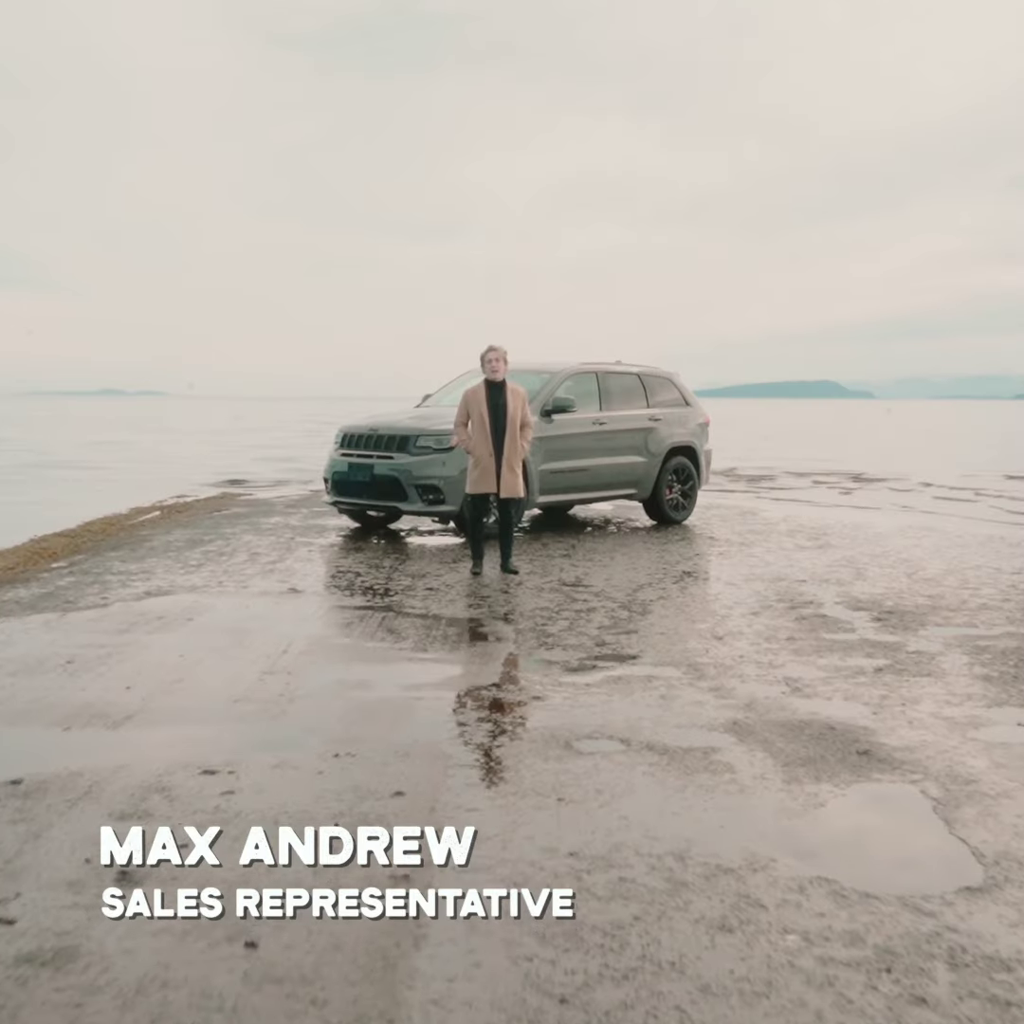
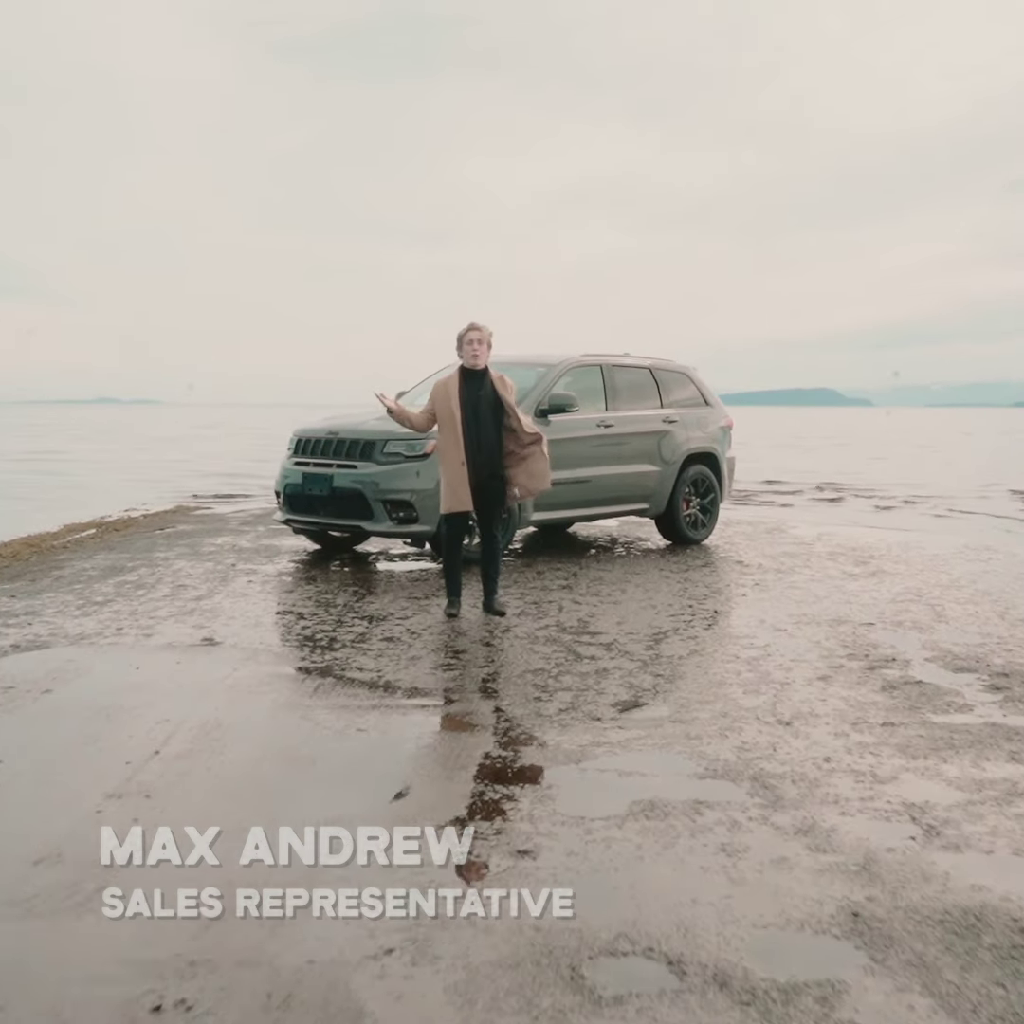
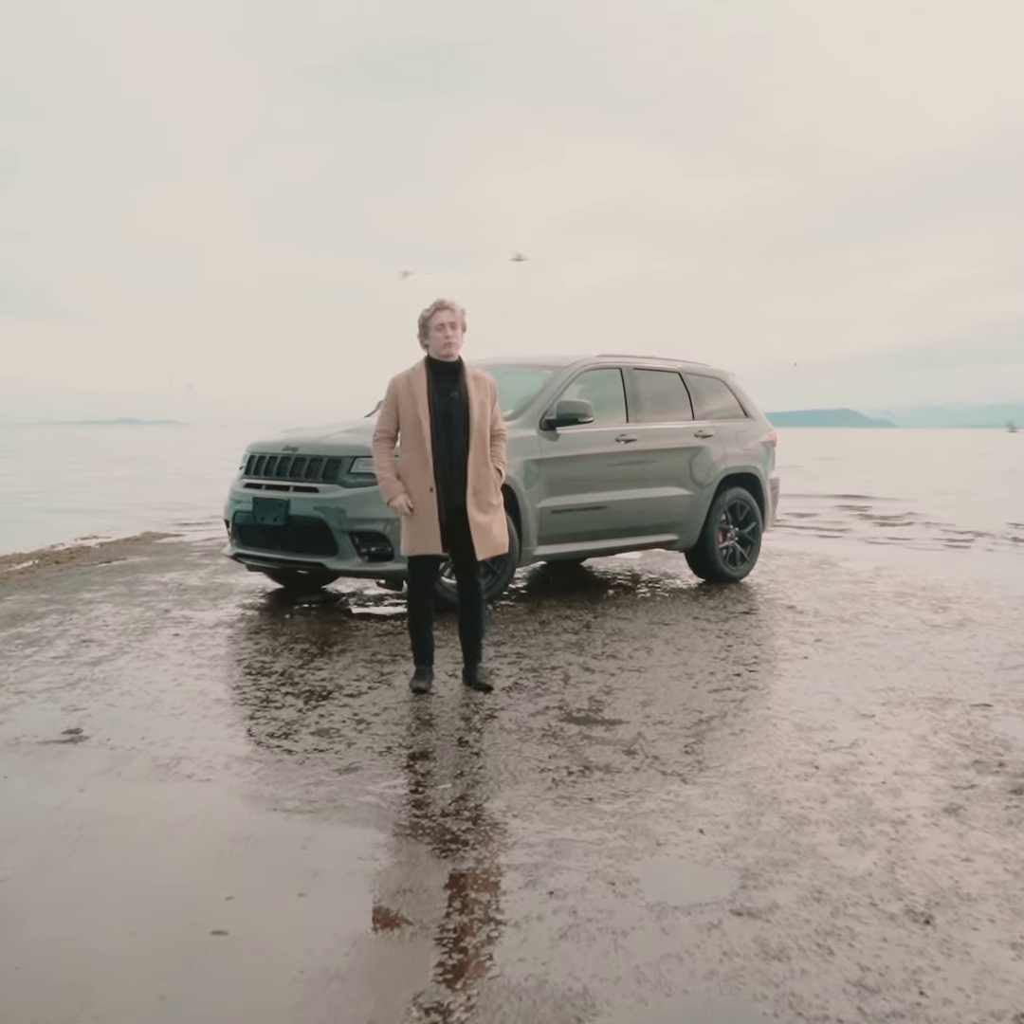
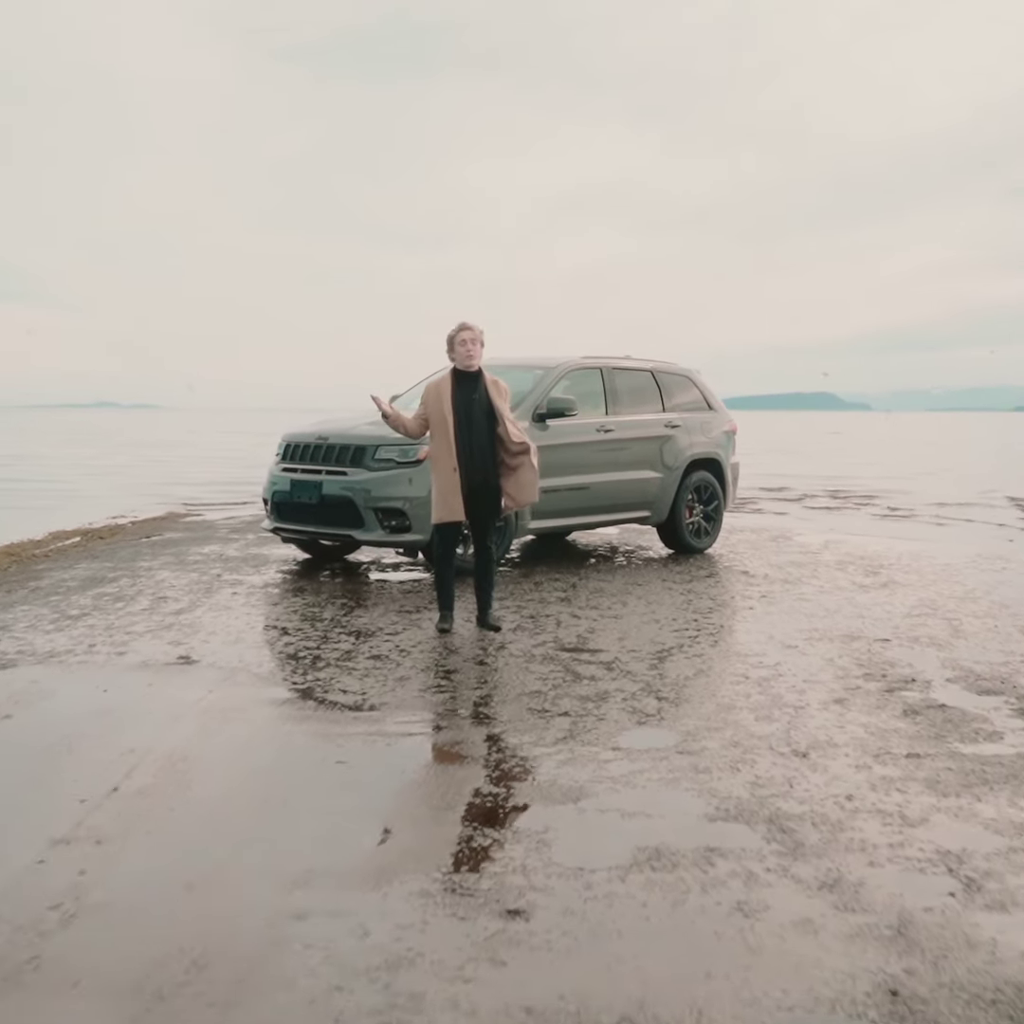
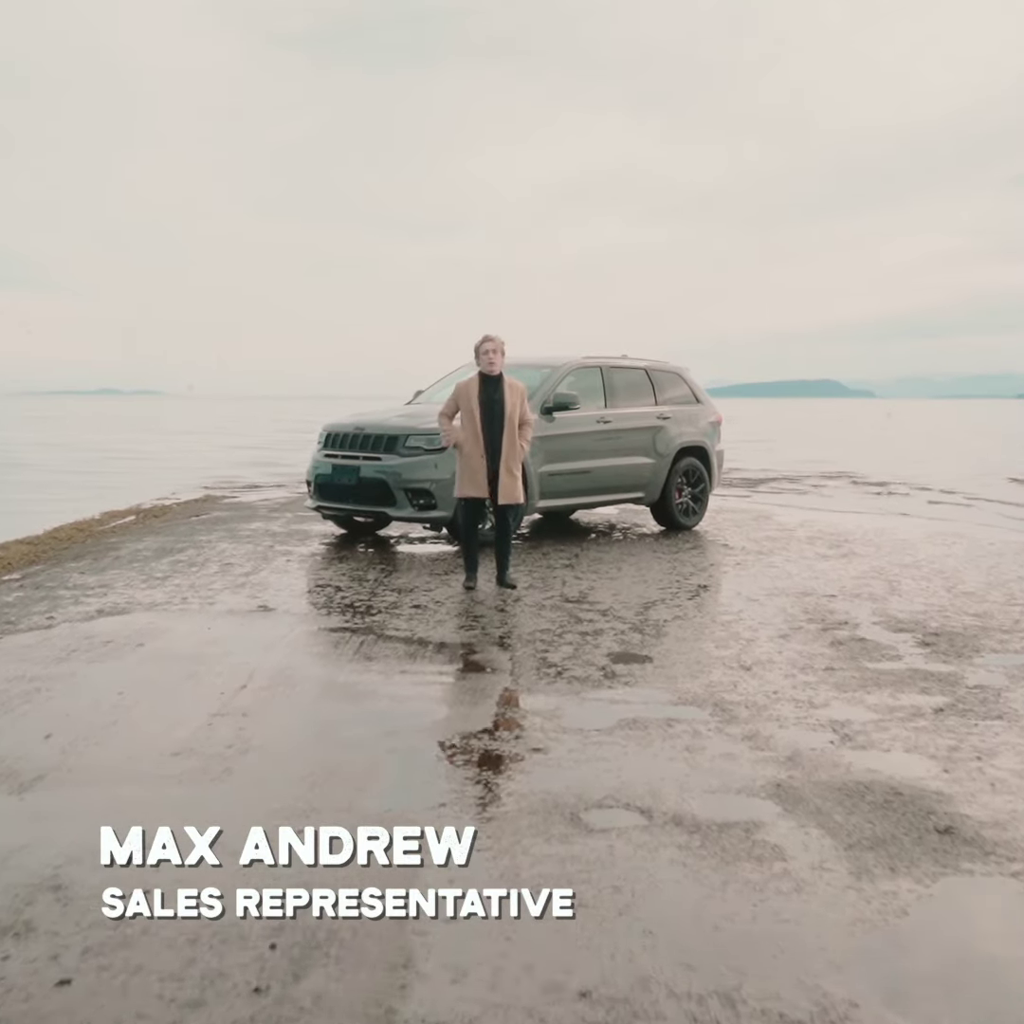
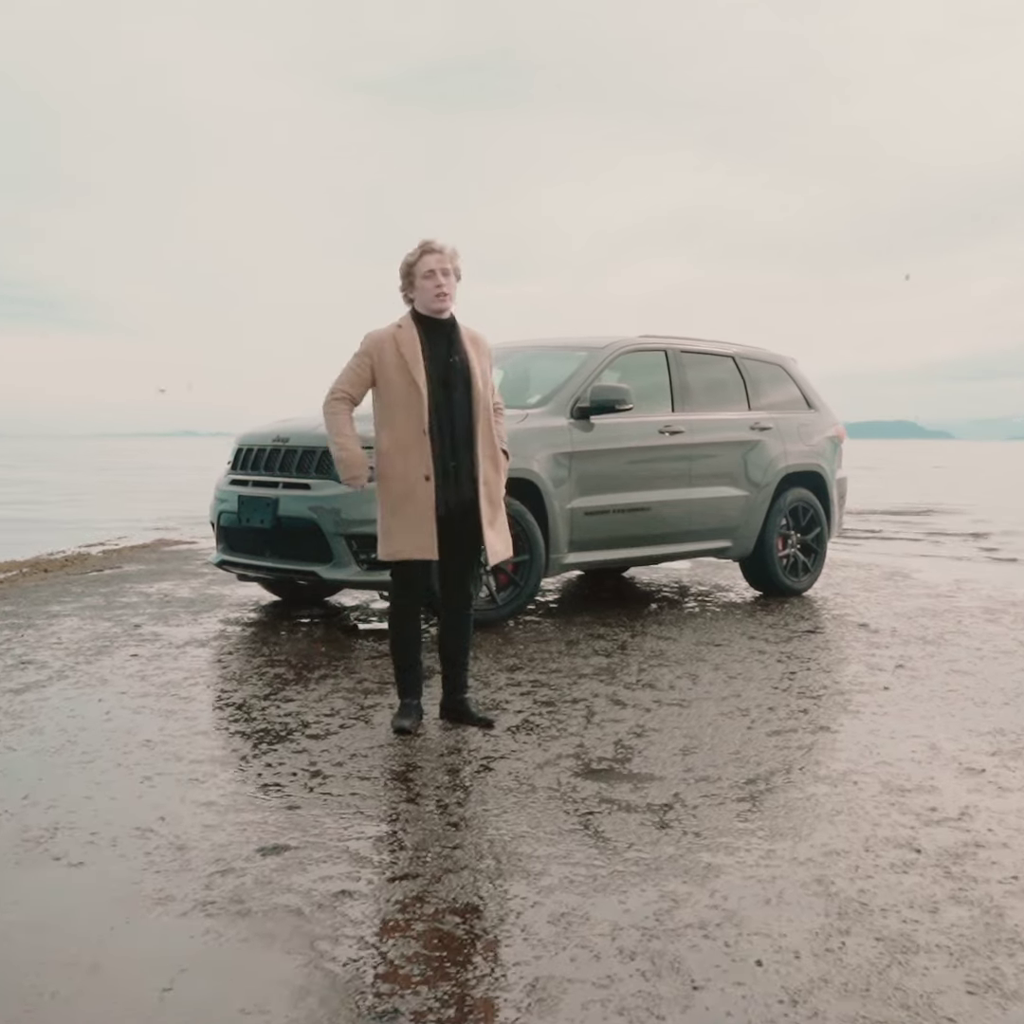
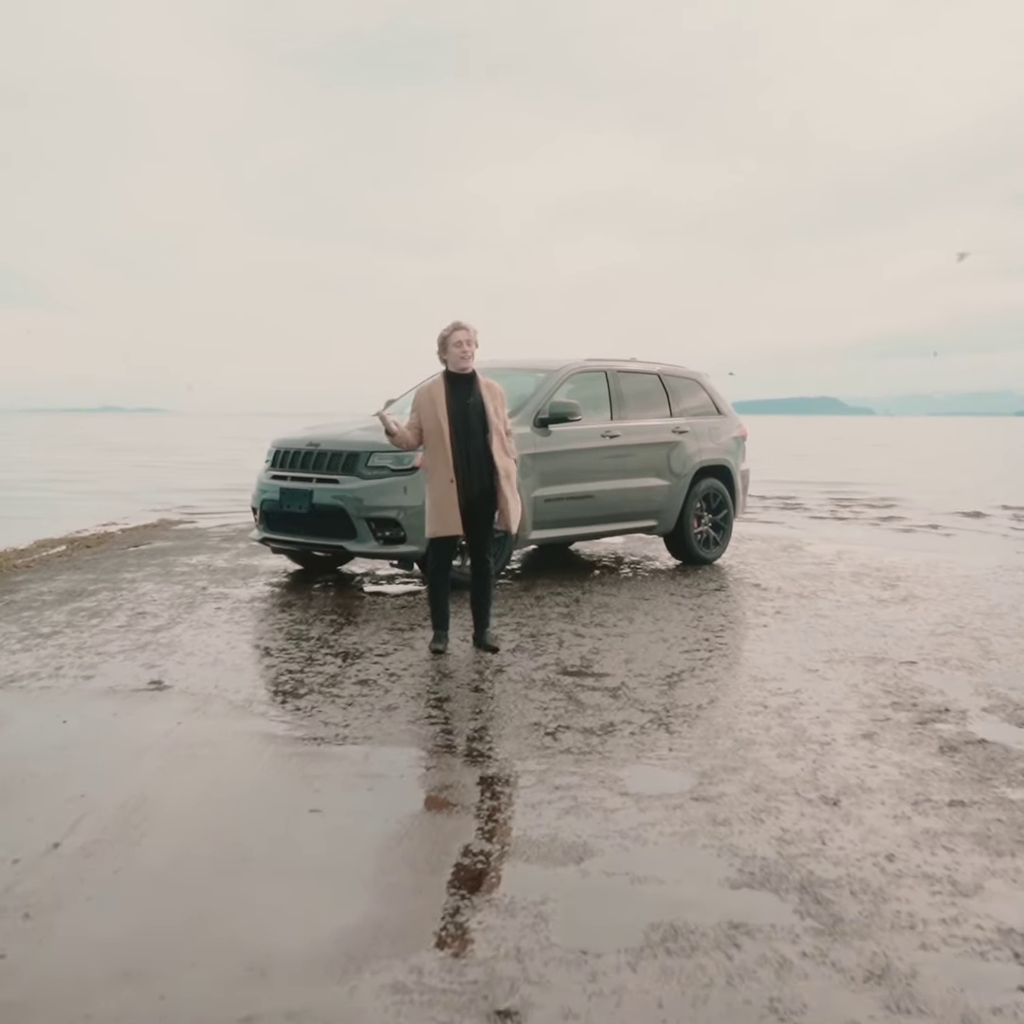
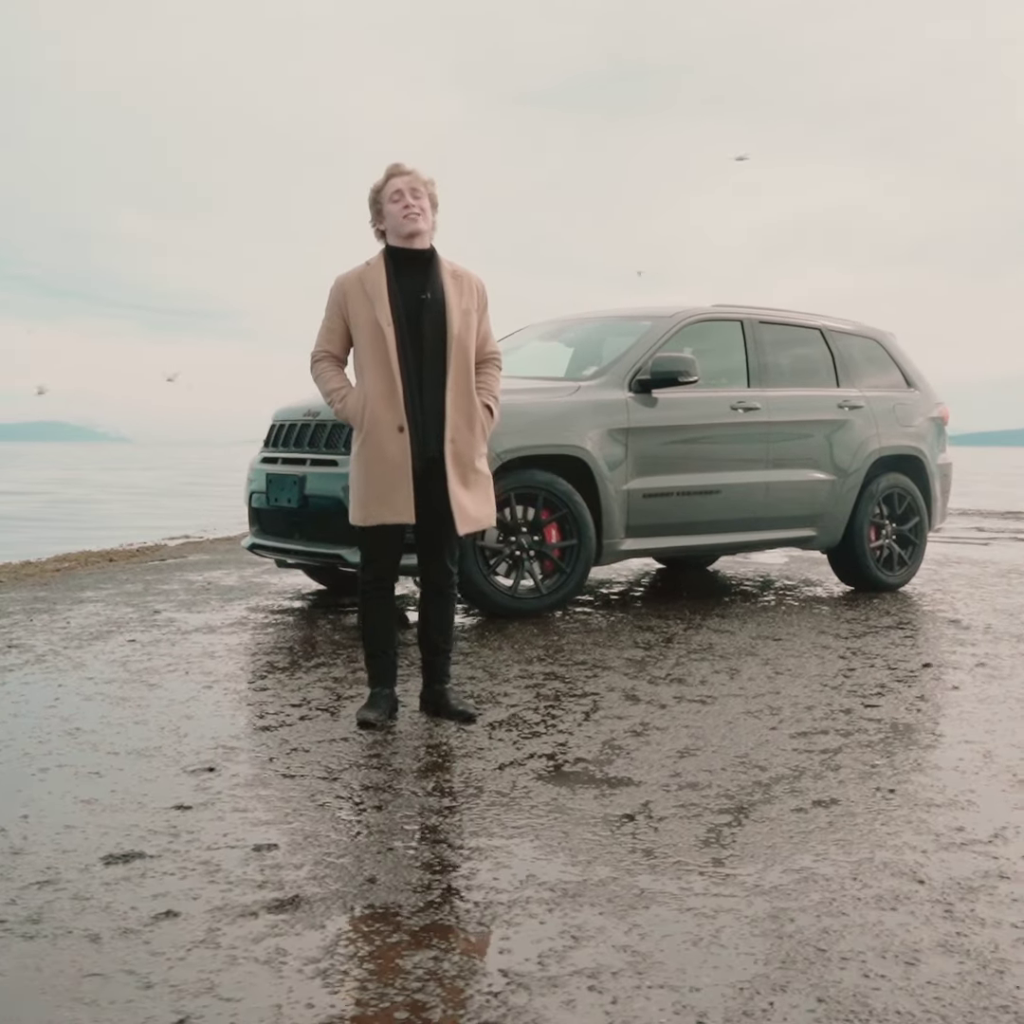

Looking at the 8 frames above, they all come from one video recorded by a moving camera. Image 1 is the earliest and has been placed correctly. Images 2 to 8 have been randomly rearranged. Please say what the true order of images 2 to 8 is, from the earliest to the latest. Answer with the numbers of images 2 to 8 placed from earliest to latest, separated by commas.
5, 2, 4, 7, 3, 6, 8
